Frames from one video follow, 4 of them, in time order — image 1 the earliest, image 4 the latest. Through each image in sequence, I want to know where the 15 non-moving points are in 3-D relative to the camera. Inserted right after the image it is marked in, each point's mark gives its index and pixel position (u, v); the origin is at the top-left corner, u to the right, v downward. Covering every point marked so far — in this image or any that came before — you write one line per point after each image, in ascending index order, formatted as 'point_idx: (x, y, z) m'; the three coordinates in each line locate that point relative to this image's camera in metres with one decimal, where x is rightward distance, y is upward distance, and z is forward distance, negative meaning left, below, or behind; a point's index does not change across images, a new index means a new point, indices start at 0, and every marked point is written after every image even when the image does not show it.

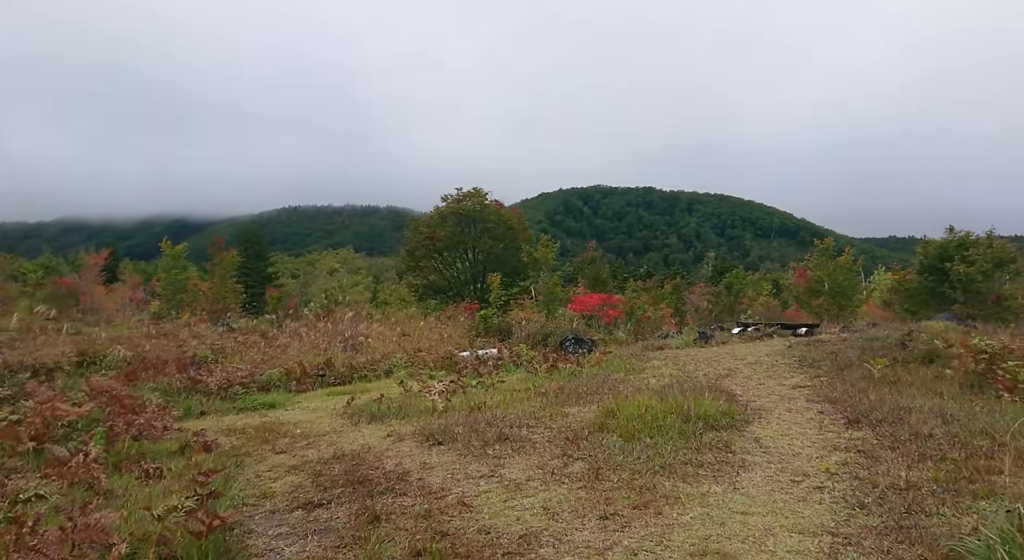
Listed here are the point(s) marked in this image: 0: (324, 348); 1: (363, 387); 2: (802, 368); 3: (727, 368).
0: (-3.2, -1.2, +12.2) m
1: (-1.7, -1.3, +8.0) m
2: (+2.3, -0.7, +5.4) m
3: (+1.7, -0.7, +5.6) m
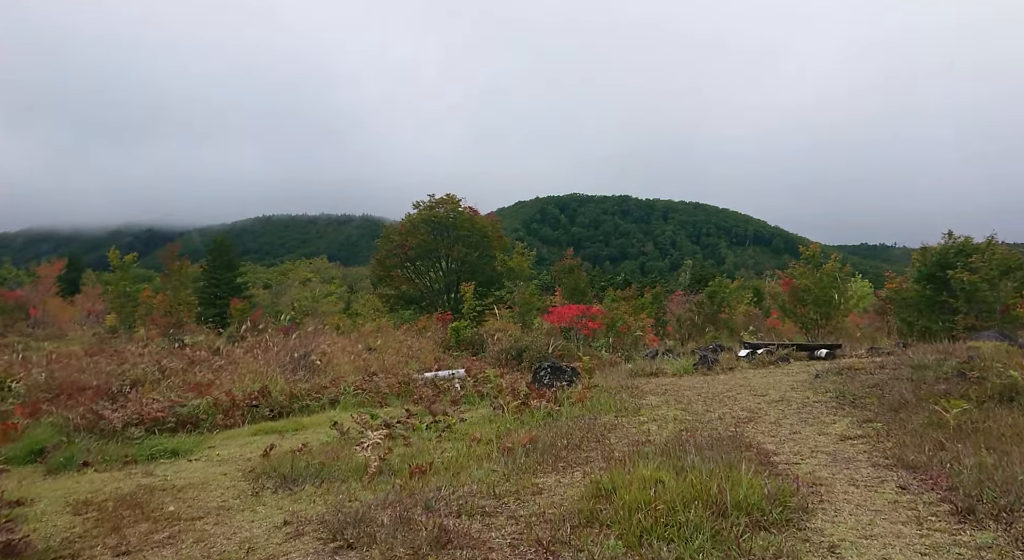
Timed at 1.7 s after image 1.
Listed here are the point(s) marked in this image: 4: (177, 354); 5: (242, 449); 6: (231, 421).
0: (-3.7, -1.4, +10.8) m
1: (-2.1, -1.4, +6.7) m
2: (+2.0, -0.8, +4.2) m
3: (+1.5, -0.8, +4.4) m
4: (-6.6, -1.5, +13.7) m
5: (-2.1, -1.3, +5.5) m
6: (-3.0, -1.5, +7.5) m
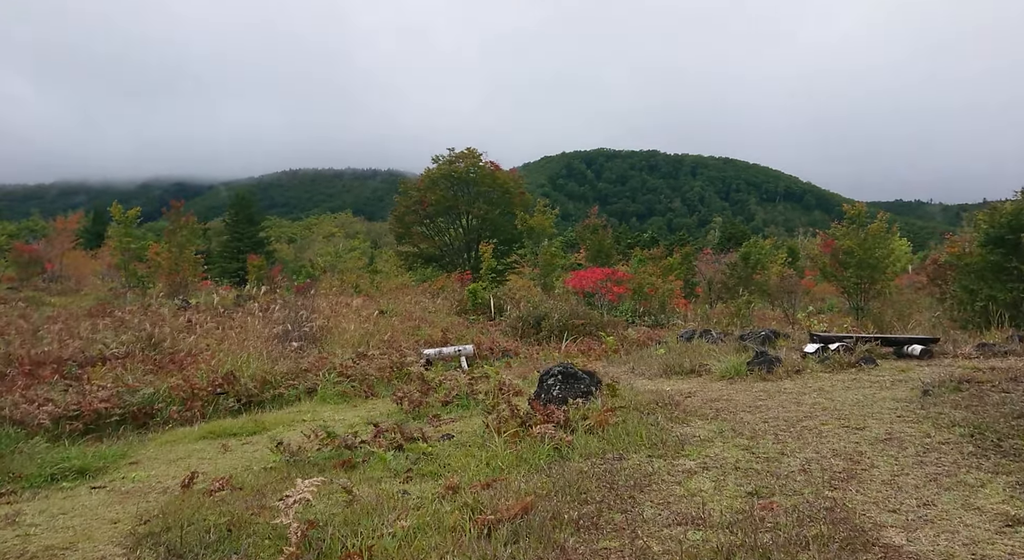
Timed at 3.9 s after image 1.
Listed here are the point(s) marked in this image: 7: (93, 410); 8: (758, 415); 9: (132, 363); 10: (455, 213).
0: (-3.5, -0.9, +9.7) m
1: (-2.0, -1.2, +5.5) m
2: (+2.0, -0.7, +2.9) m
3: (+1.4, -0.7, +3.0) m
4: (-6.3, -0.7, +12.7) m
5: (-2.1, -1.2, +4.3) m
6: (-3.0, -1.2, +6.4) m
7: (-3.7, -1.1, +6.0) m
8: (+1.3, -0.7, +3.6) m
9: (-4.4, -1.0, +8.0) m
10: (-1.7, +1.8, +18.3) m
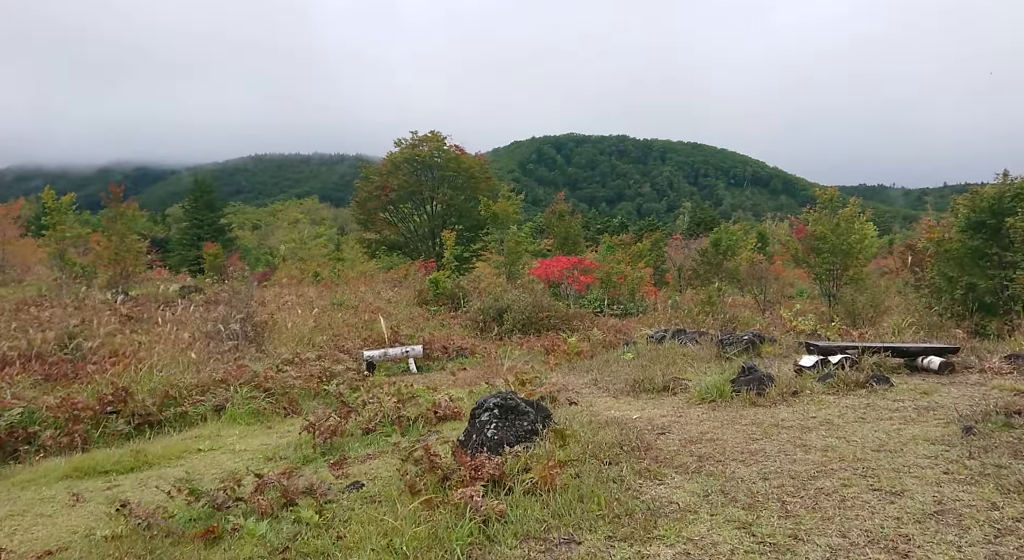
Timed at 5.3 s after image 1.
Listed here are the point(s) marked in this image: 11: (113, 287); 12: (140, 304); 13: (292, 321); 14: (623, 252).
0: (-4.1, -0.8, +8.6) m
1: (-2.4, -1.2, +4.4) m
2: (+1.7, -0.8, +2.0) m
3: (+1.1, -0.8, +2.1) m
4: (-7.1, -0.6, +11.5) m
5: (-2.5, -1.2, +3.3) m
6: (-3.4, -1.2, +5.3) m
7: (-4.1, -1.1, +4.9) m
8: (+0.9, -0.7, +2.7) m
9: (-5.0, -1.0, +6.8) m
10: (-2.6, +2.0, +17.2) m
11: (-10.0, -0.2, +16.7) m
12: (-7.1, -0.5, +12.8) m
13: (-3.5, -0.7, +10.2) m
14: (+2.6, +0.6, +16.2) m
